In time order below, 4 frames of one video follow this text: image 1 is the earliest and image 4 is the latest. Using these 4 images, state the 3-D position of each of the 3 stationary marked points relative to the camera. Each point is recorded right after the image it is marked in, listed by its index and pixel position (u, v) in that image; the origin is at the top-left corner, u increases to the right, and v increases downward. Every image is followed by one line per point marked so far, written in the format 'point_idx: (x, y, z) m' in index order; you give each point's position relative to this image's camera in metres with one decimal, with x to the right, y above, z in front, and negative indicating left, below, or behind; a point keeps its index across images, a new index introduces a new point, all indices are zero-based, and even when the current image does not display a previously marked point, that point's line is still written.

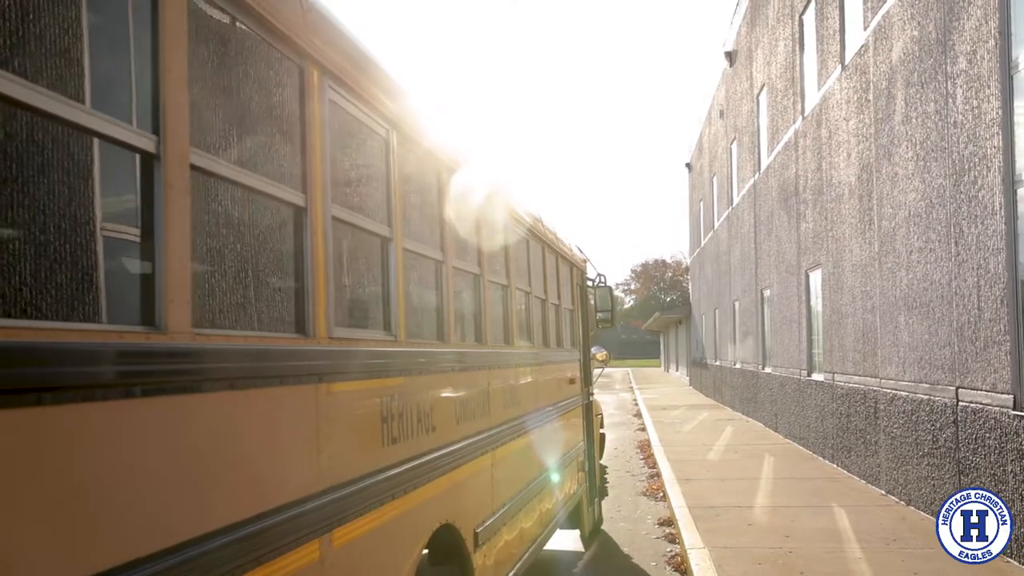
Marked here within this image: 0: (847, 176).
0: (+2.9, +1.0, +8.2) m
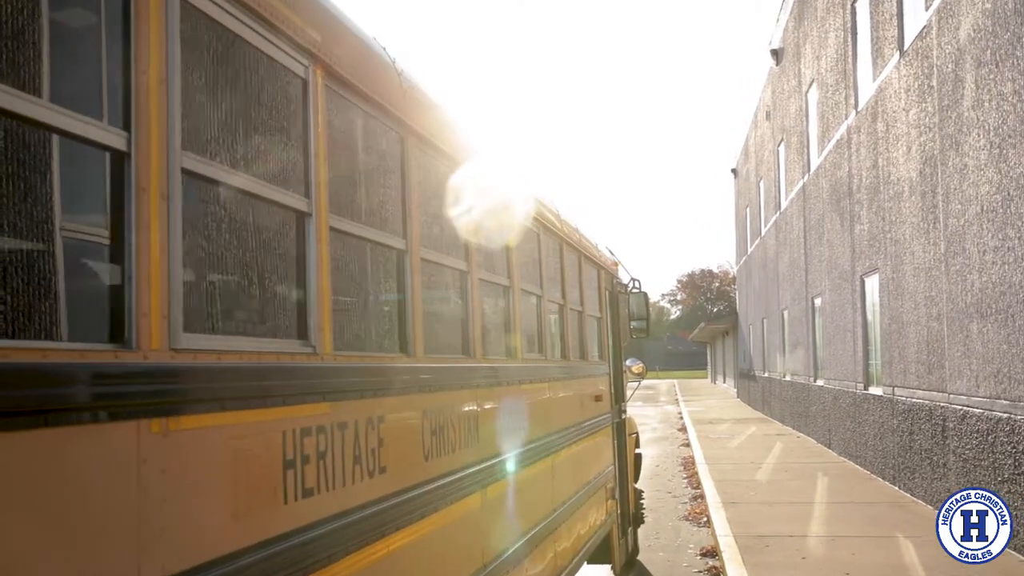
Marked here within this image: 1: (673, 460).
0: (+3.1, +0.9, +7.5) m
1: (+2.1, -2.3, +12.4) m
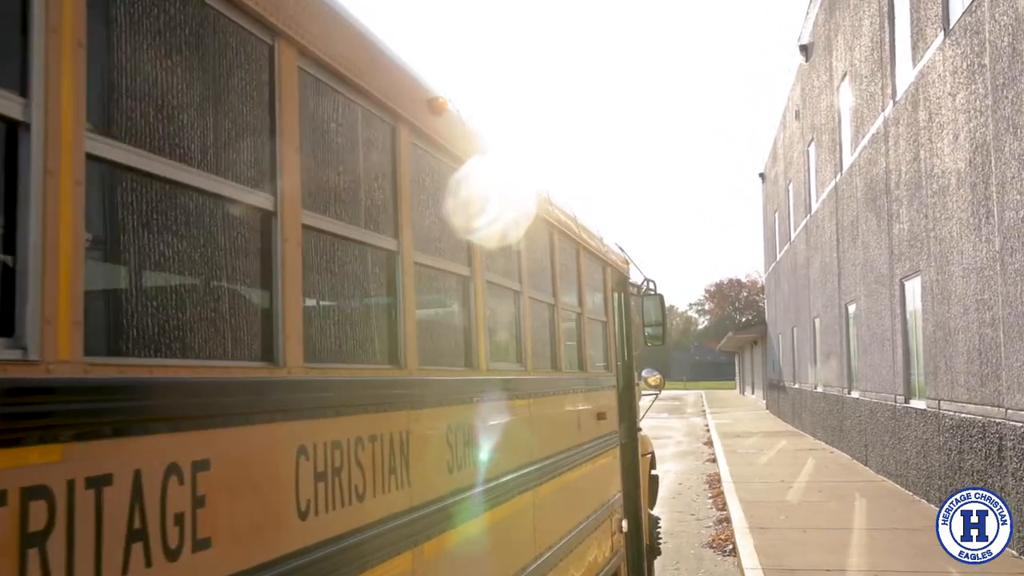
0: (+3.2, +0.9, +6.8) m
1: (+2.3, -2.3, +11.7) m
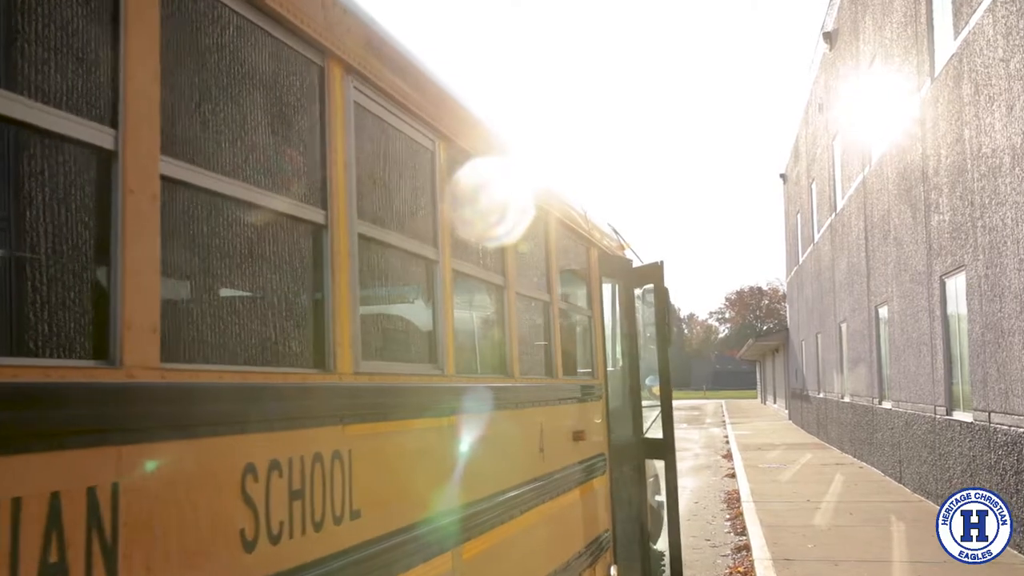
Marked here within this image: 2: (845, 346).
0: (+3.1, +0.9, +5.9) m
1: (+2.3, -2.3, +10.8) m
2: (+5.3, -0.9, +15.1) m
